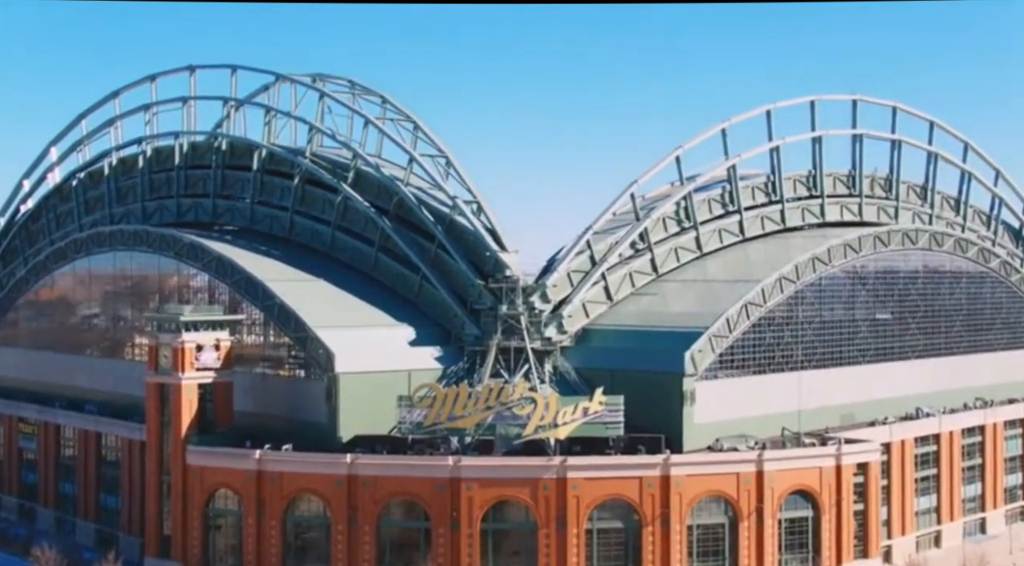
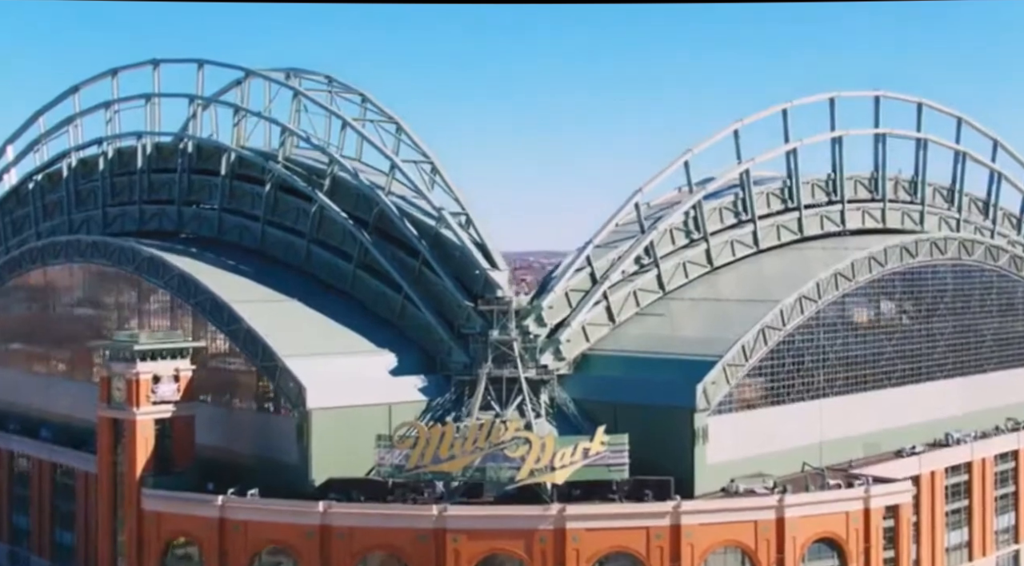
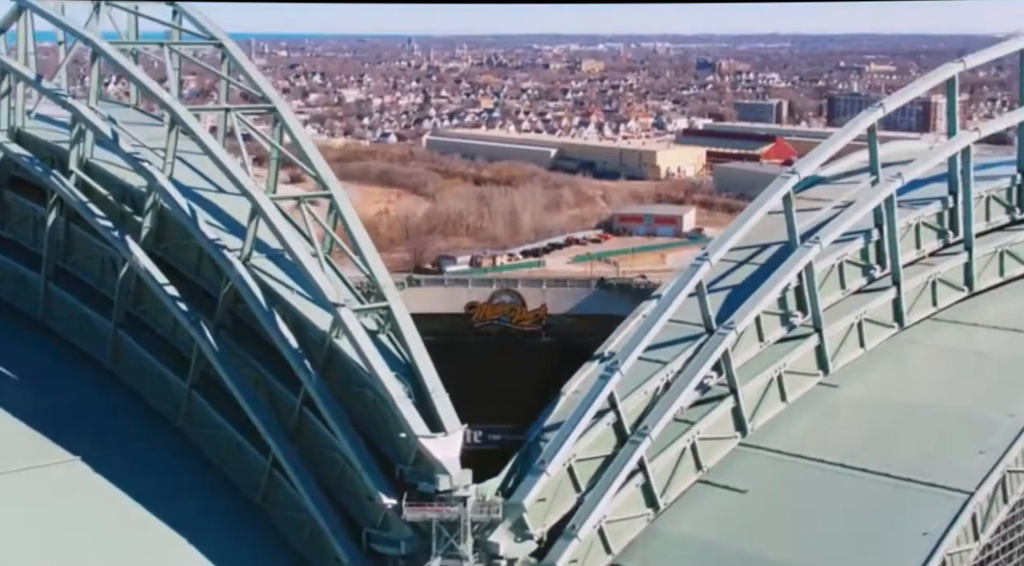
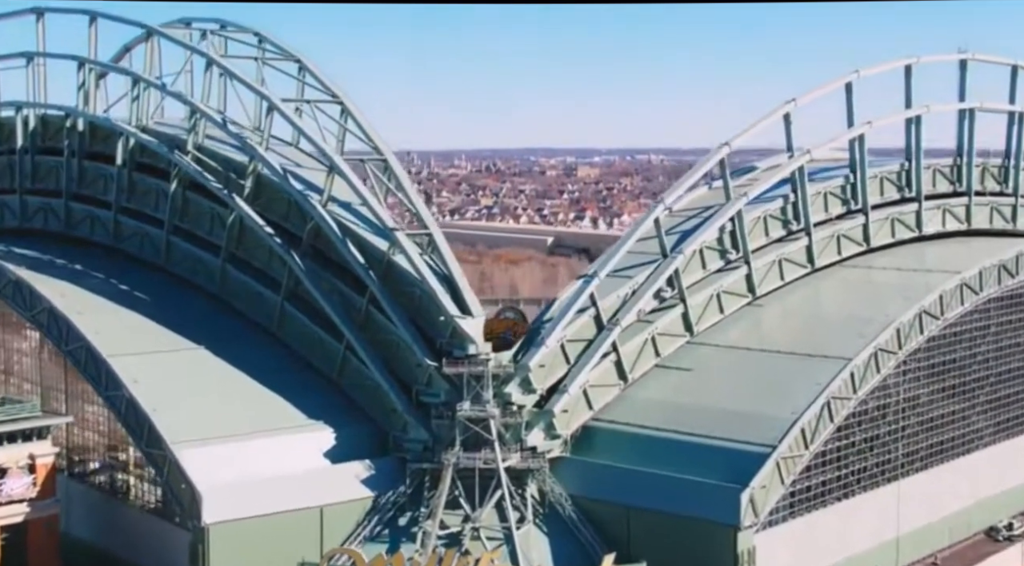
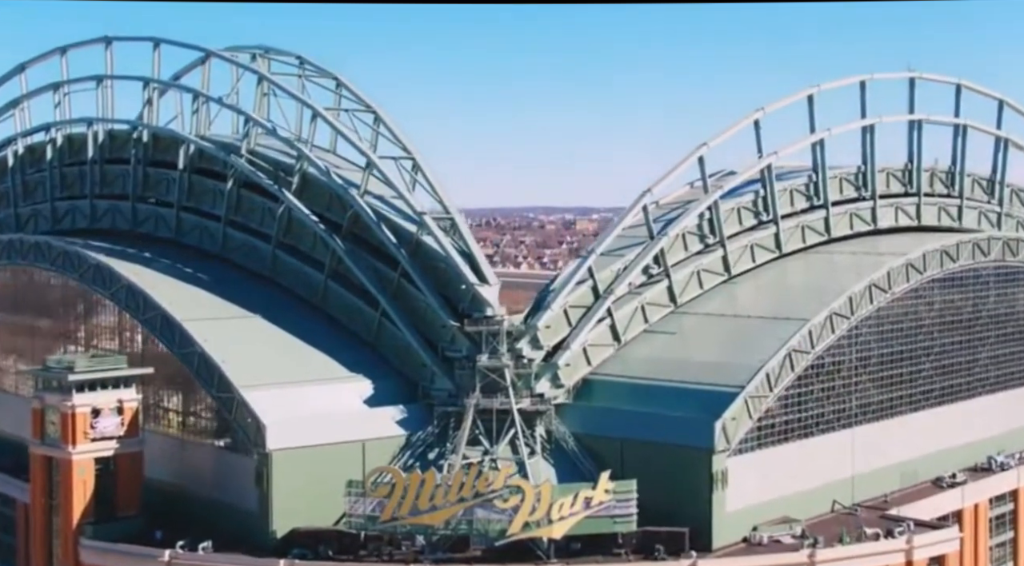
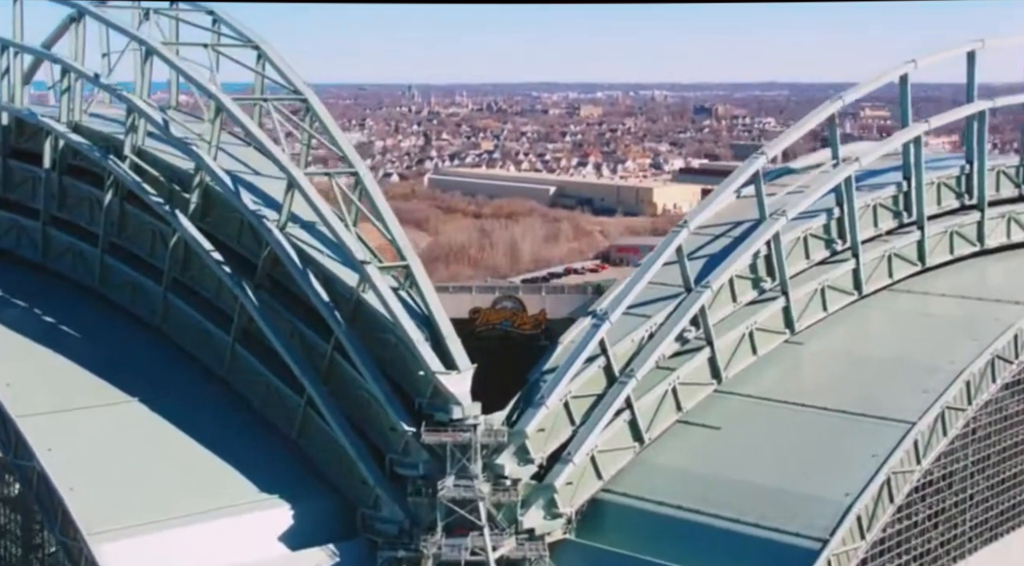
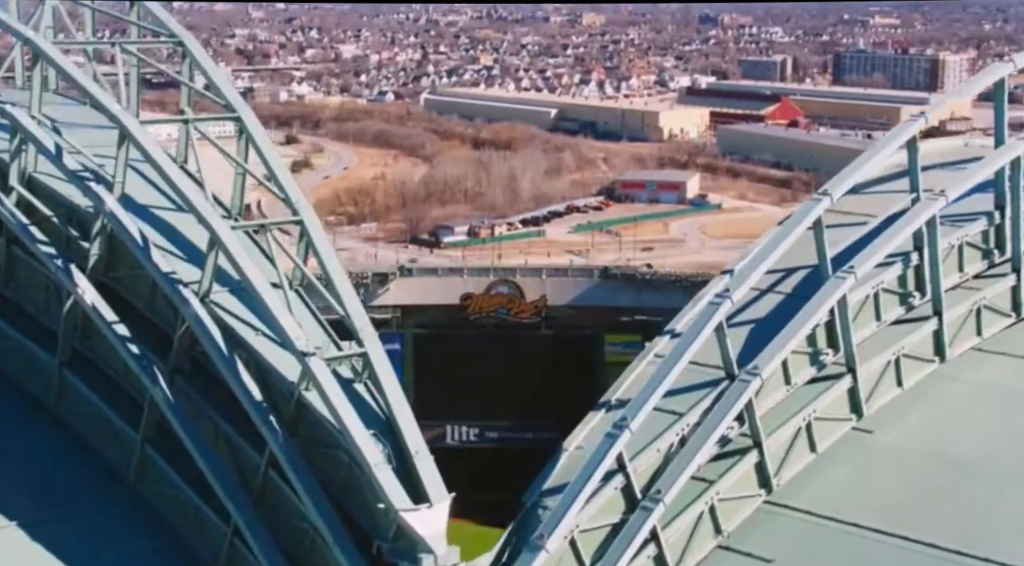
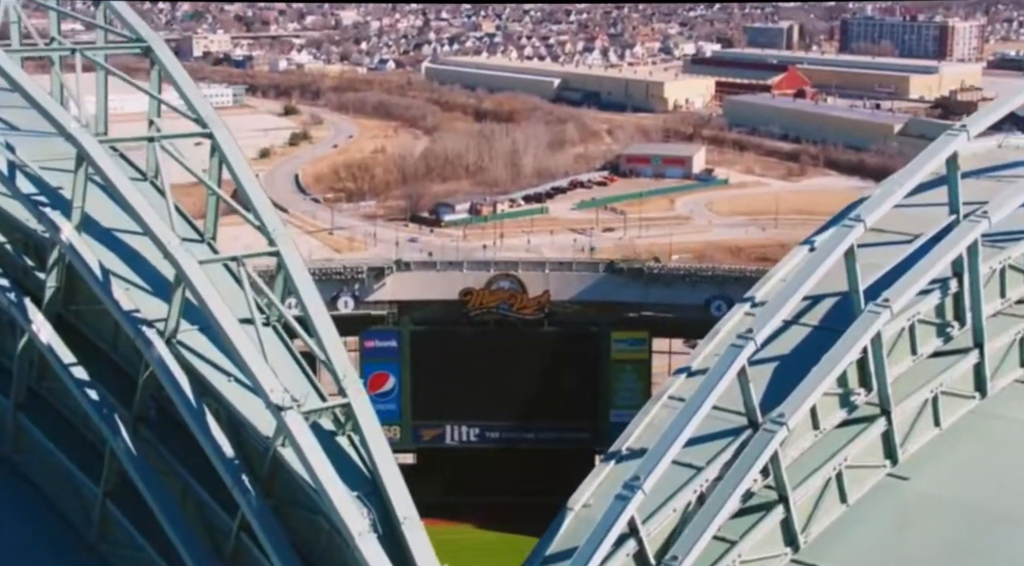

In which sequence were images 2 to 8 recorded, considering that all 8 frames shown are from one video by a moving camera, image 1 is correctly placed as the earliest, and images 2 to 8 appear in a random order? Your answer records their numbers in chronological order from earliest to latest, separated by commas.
2, 5, 4, 6, 3, 7, 8
